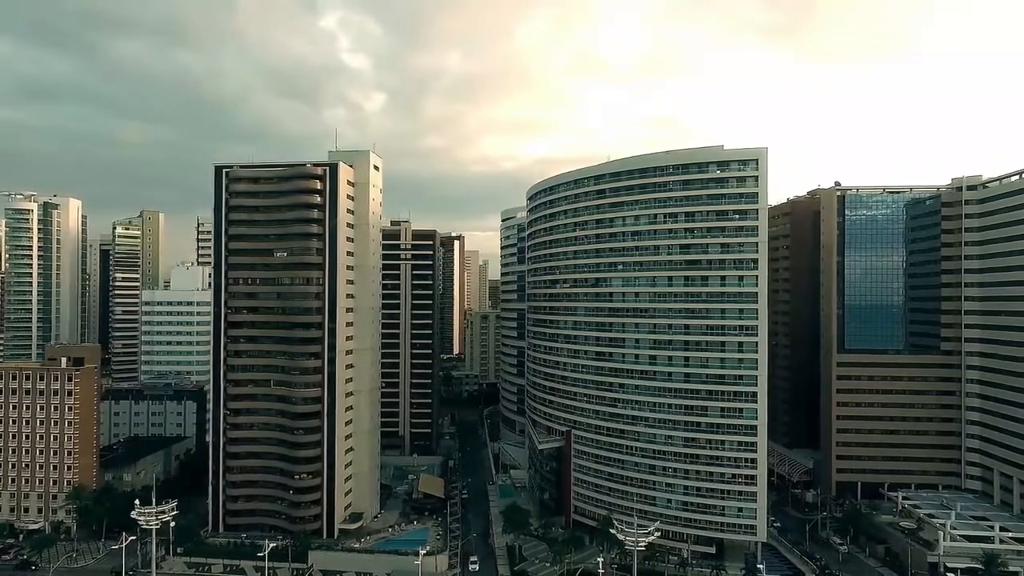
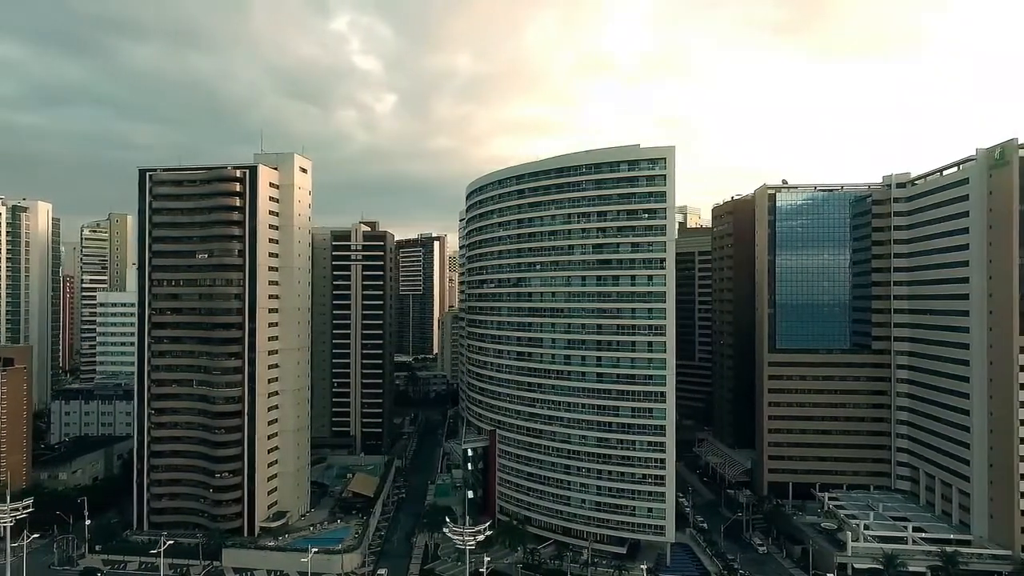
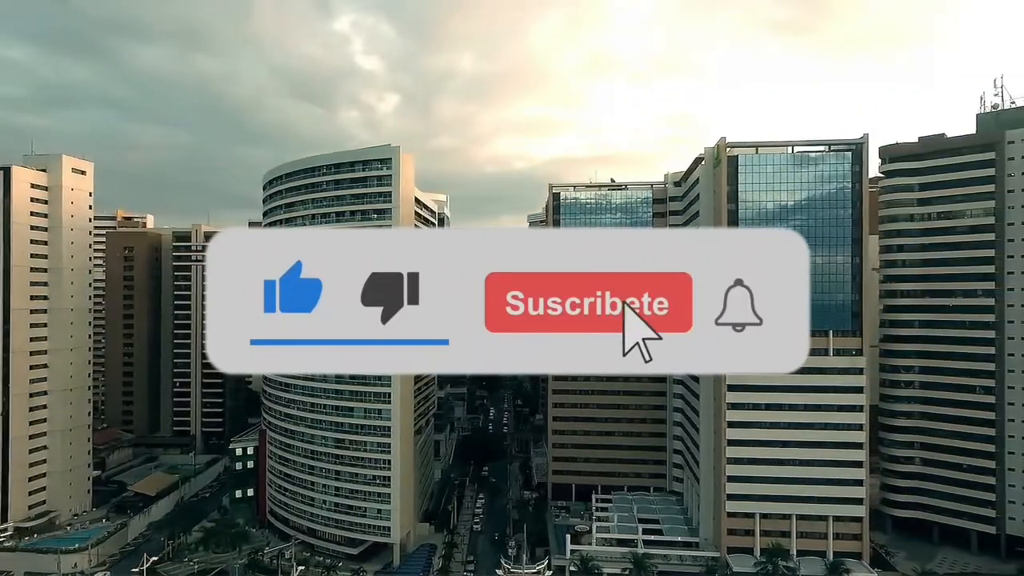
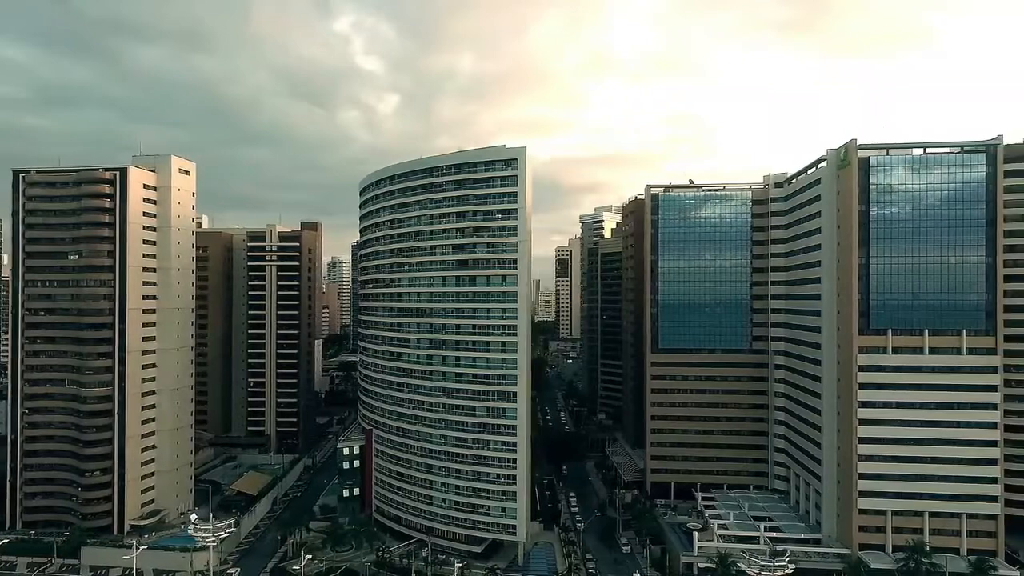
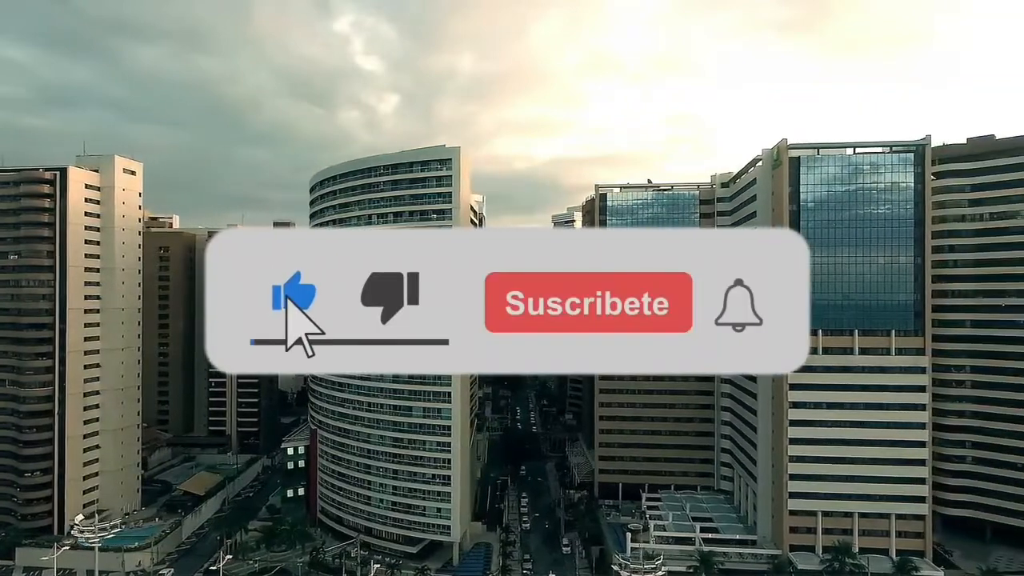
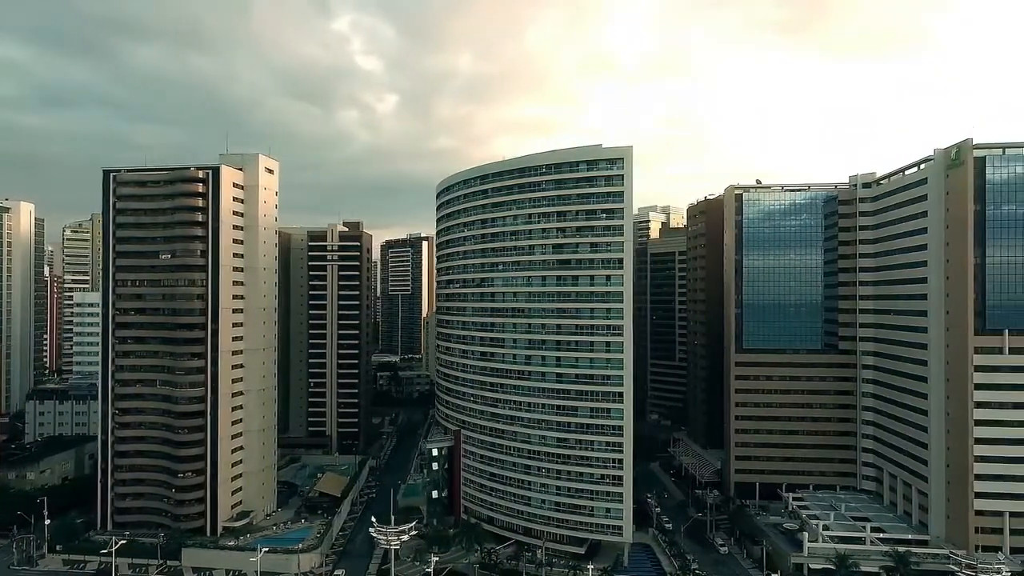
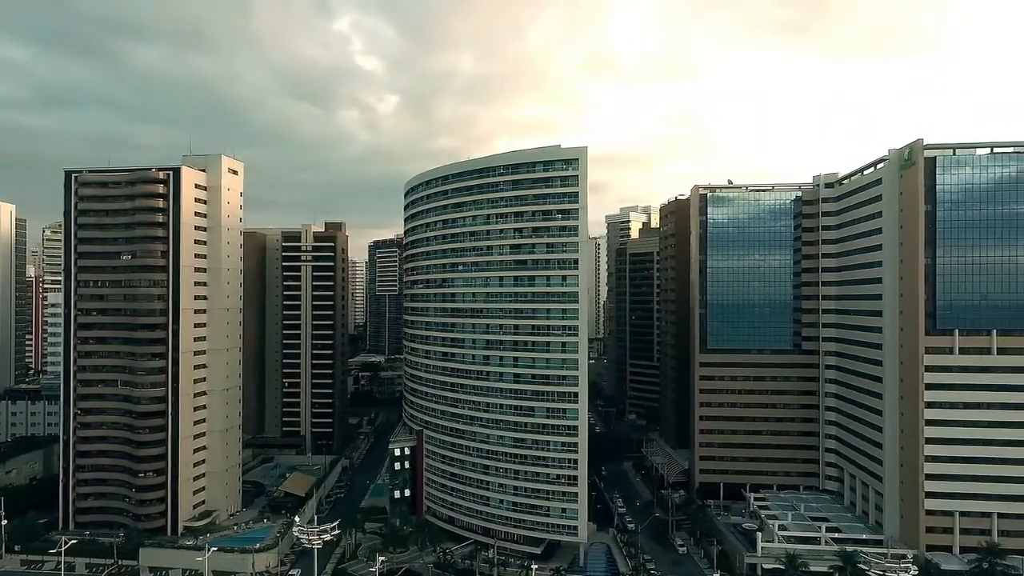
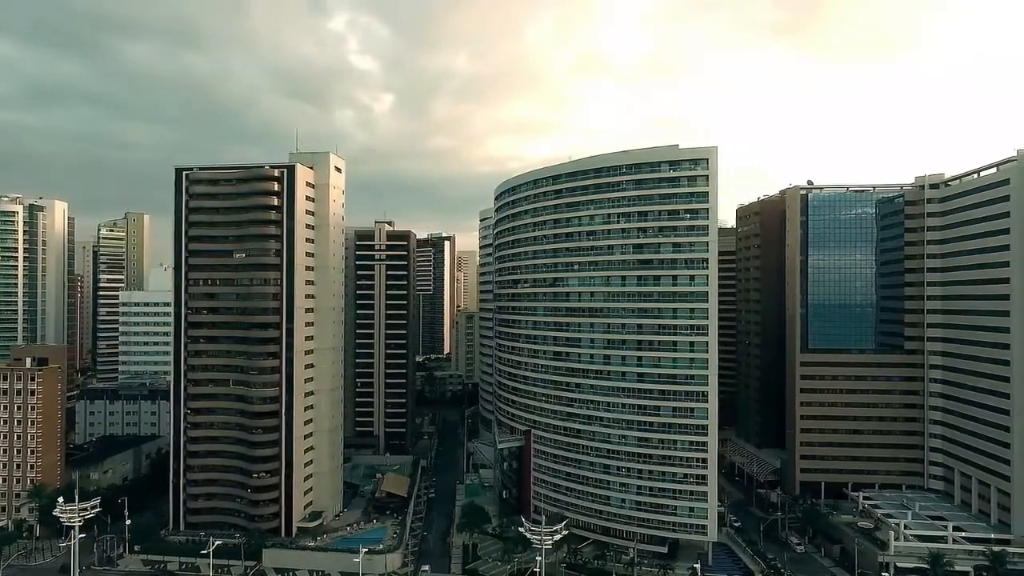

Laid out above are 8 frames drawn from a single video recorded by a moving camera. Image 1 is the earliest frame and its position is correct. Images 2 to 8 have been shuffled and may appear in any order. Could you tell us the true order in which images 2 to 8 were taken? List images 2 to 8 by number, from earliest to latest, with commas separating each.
8, 2, 6, 7, 4, 5, 3
